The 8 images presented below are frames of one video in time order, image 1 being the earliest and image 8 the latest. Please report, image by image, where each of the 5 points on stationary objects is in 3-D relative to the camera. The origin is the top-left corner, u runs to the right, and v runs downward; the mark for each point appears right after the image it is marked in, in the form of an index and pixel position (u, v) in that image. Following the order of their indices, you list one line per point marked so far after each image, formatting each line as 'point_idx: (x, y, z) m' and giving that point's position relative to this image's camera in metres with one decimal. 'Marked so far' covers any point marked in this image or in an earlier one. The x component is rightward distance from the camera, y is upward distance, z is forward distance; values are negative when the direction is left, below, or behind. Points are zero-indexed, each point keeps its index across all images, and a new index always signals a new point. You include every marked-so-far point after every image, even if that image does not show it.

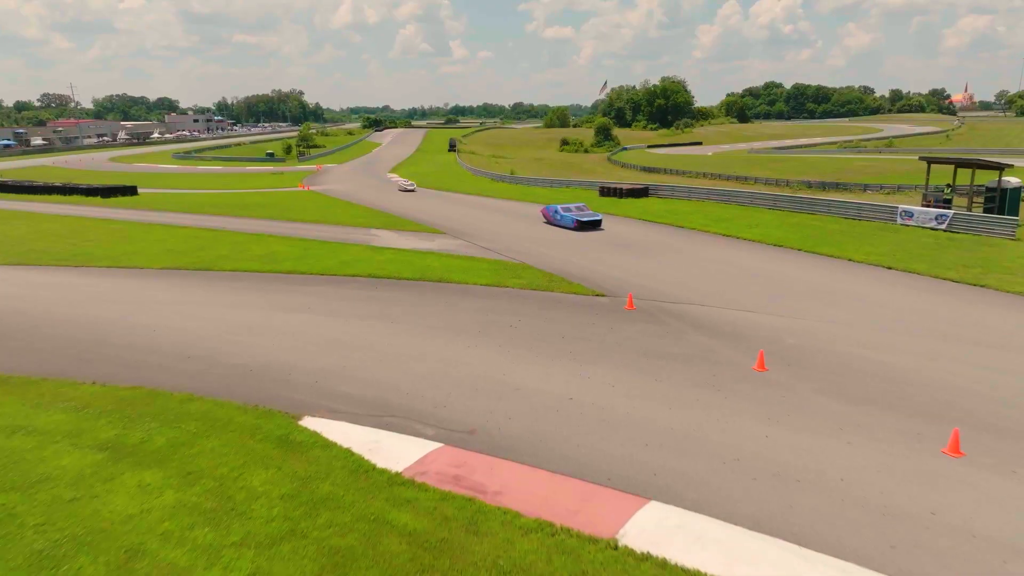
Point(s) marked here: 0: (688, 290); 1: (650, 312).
0: (+4.5, -0.1, +17.9) m
1: (+3.1, -0.6, +16.0) m
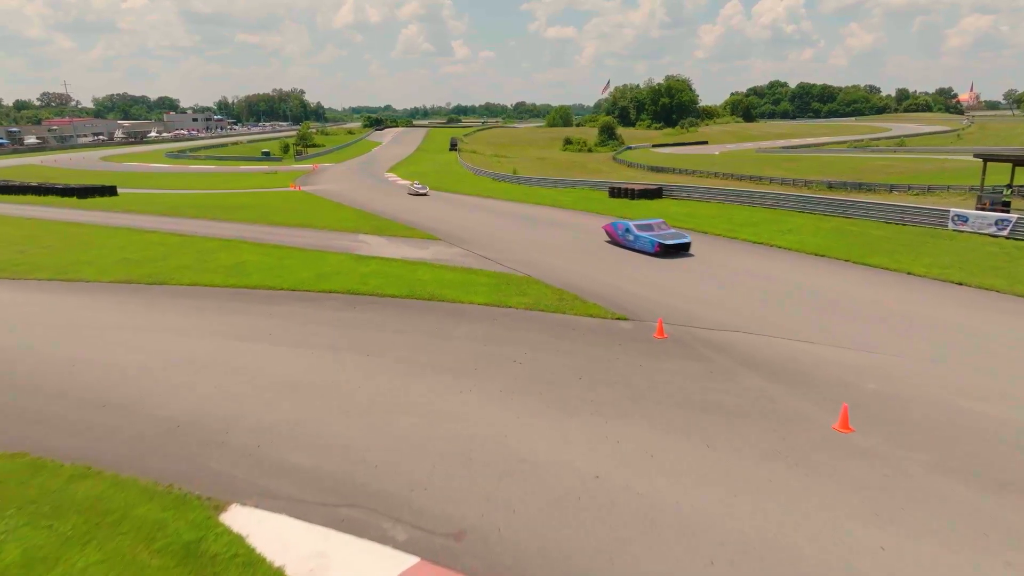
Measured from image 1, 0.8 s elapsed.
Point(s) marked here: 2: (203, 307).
0: (+4.6, -0.6, +14.9) m
1: (+3.2, -1.1, +13.0) m
2: (-7.1, -0.4, +16.3) m
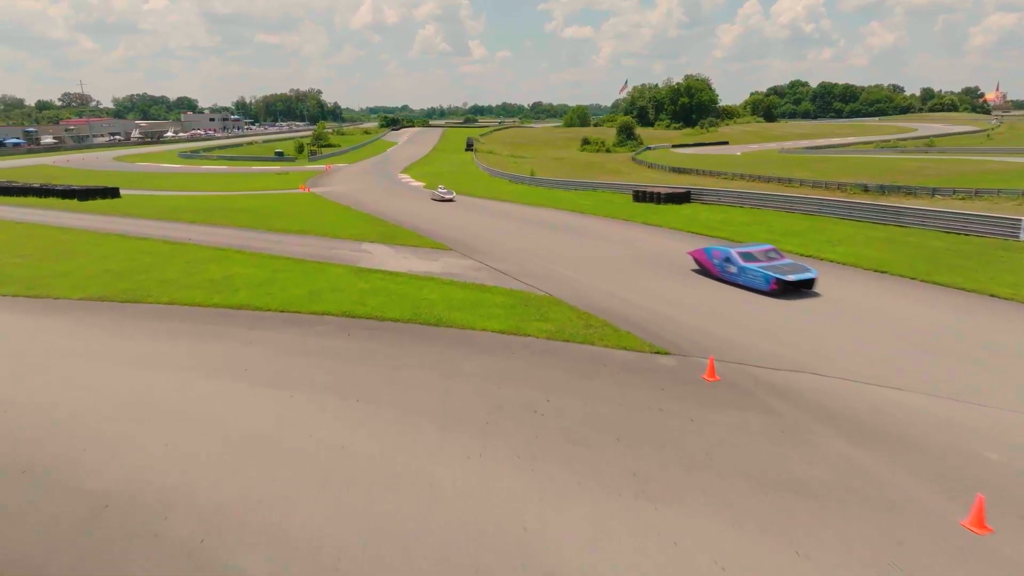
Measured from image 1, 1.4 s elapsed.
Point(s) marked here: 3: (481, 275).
0: (+4.9, -1.1, +12.6) m
1: (+3.5, -1.6, +10.7) m
2: (-6.8, -0.9, +14.2) m
3: (-0.8, +0.3, +18.9) m
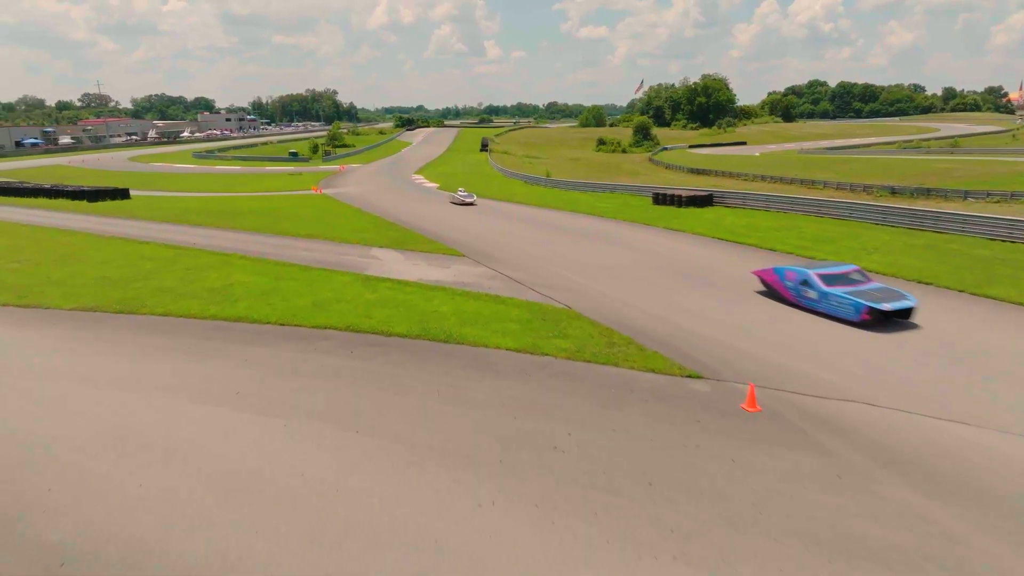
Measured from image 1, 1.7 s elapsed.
0: (+5.2, -1.3, +11.4) m
1: (+3.7, -1.8, +9.5) m
2: (-6.5, -1.1, +13.3) m
3: (-0.4, +0.1, +17.8) m
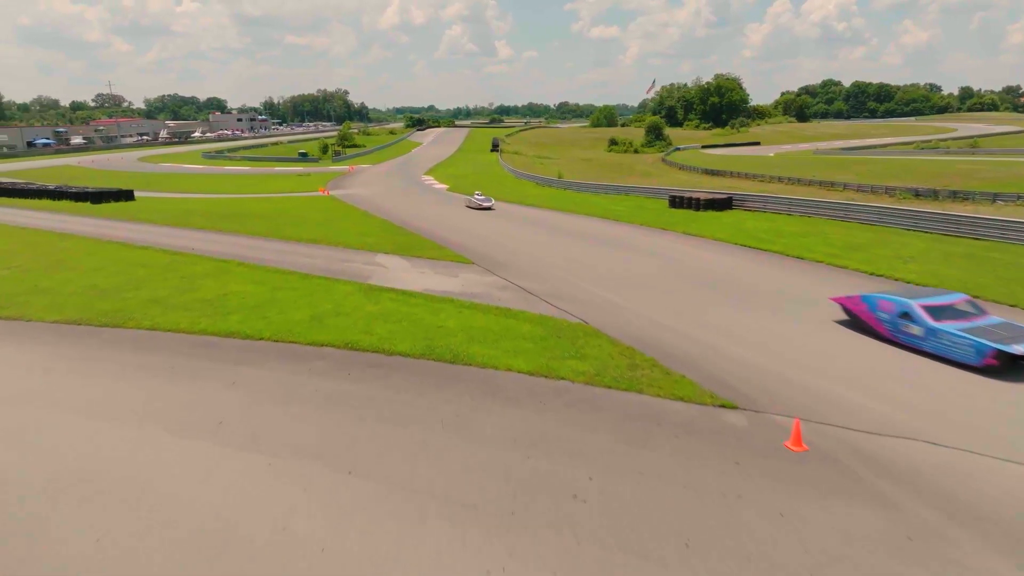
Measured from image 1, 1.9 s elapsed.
0: (+5.4, -1.6, +10.1) m
1: (+3.9, -2.1, +8.3) m
2: (-6.2, -1.3, +12.2) m
3: (-0.1, -0.2, +16.7) m
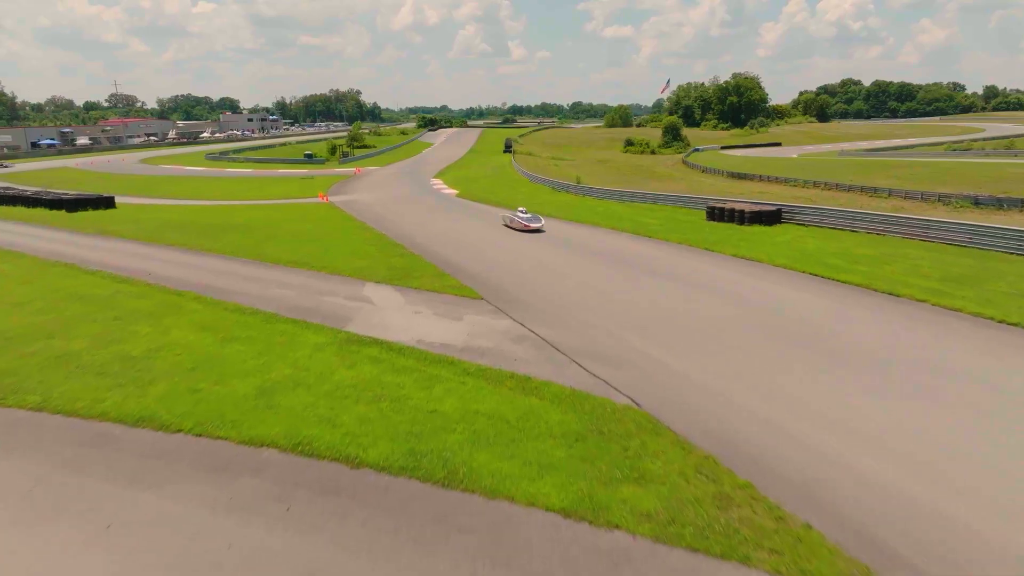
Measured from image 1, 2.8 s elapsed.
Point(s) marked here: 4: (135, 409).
0: (+5.6, -2.6, +6.0) m
1: (+4.1, -3.1, +4.2) m
2: (-6.0, -2.3, +8.3) m
3: (+0.2, -1.2, +12.6) m
4: (-5.5, -1.8, +10.4) m
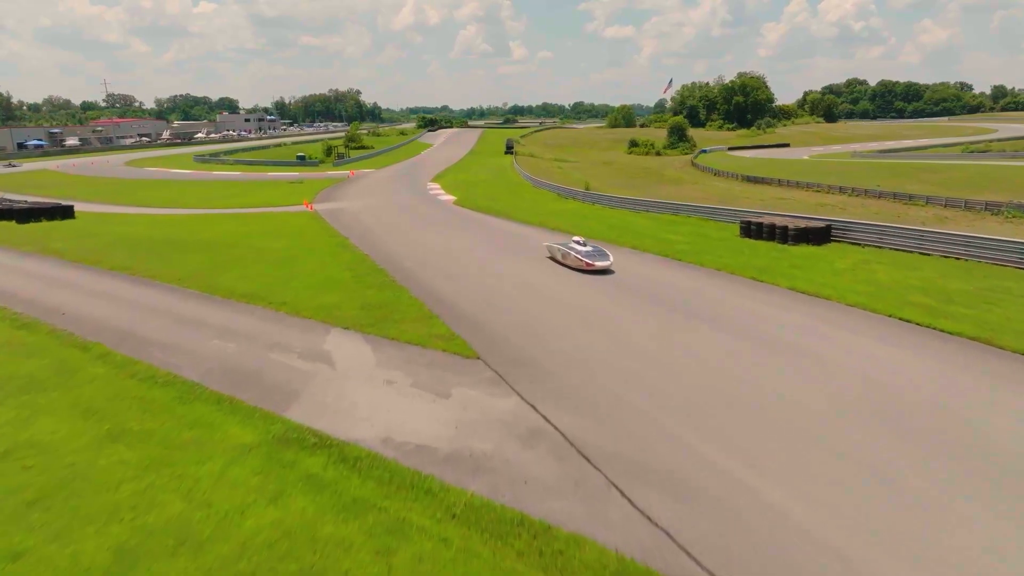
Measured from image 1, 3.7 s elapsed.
0: (+5.7, -3.7, +1.9) m
1: (+4.2, -4.1, 0.0) m
2: (-5.9, -3.3, +4.2) m
3: (+0.3, -2.2, +8.5) m
4: (-5.4, -2.8, +6.3) m
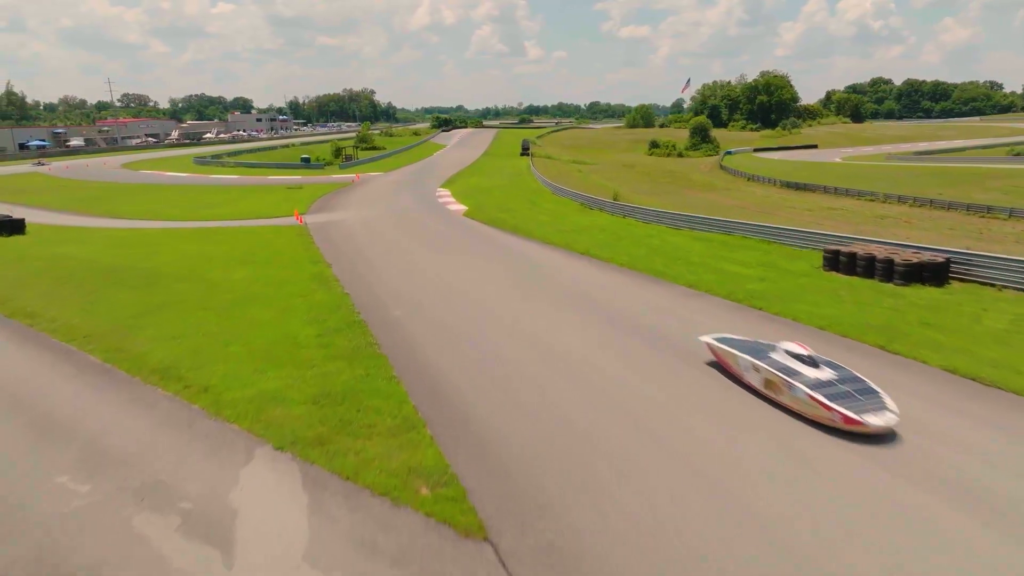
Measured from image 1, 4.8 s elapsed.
0: (+5.8, -5.0, -3.7) m
1: (+4.3, -5.5, -5.5) m
2: (-5.7, -4.6, -1.2) m
3: (+0.6, -3.5, +3.0) m
4: (-5.2, -4.1, +0.9) m
